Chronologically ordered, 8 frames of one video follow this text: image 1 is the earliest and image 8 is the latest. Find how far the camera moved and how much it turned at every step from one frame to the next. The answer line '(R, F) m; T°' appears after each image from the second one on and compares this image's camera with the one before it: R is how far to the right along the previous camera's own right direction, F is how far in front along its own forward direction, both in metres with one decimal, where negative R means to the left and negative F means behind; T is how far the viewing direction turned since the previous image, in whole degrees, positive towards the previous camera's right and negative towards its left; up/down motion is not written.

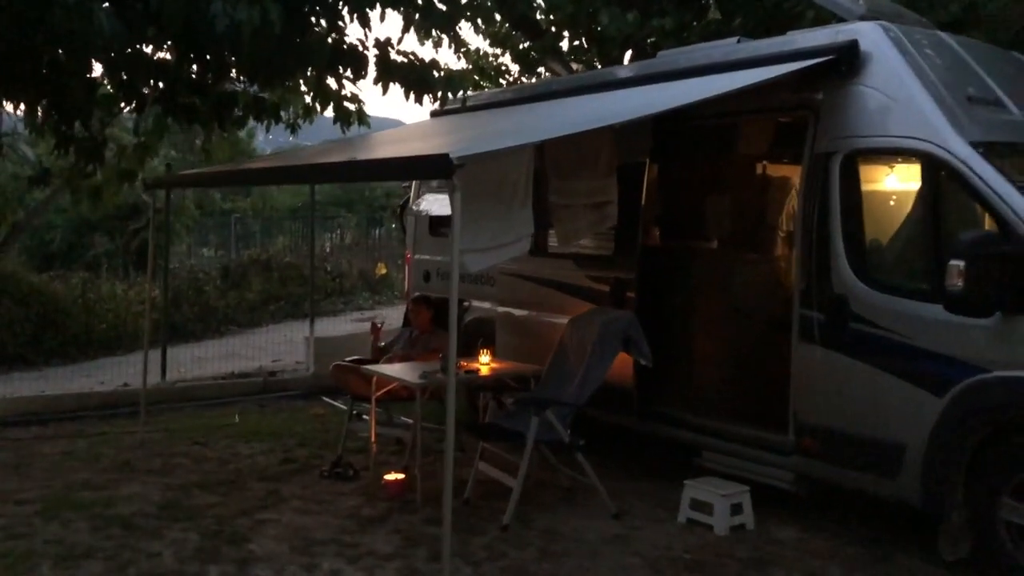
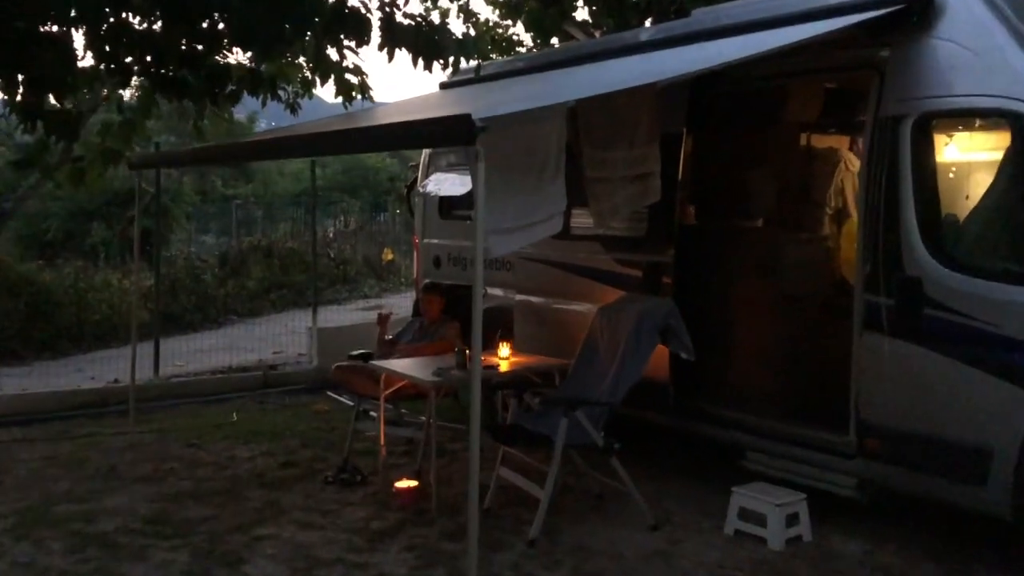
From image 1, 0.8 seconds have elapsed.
(-0.1, +0.7) m; 0°
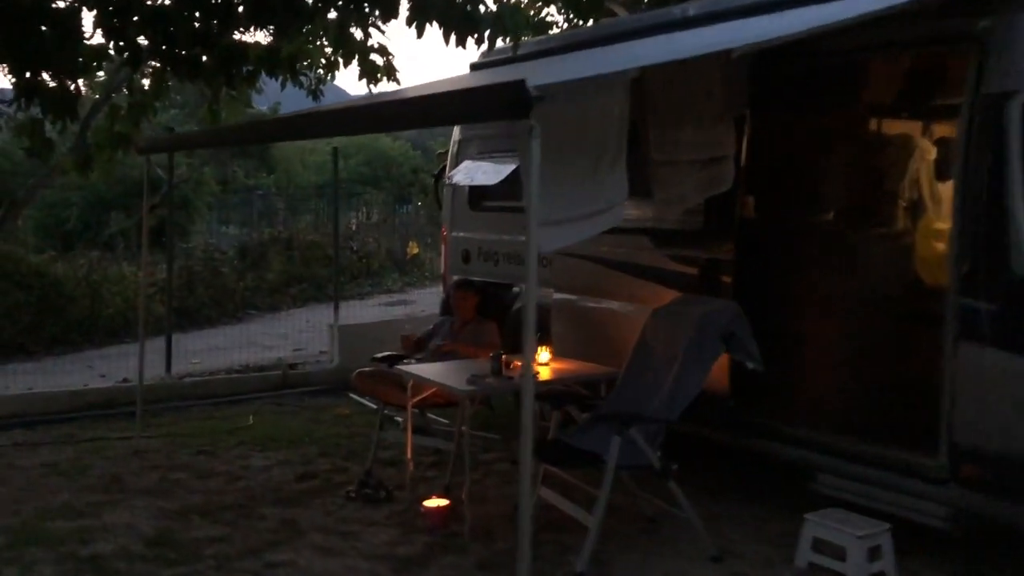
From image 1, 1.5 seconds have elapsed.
(-0.1, +0.6) m; -1°
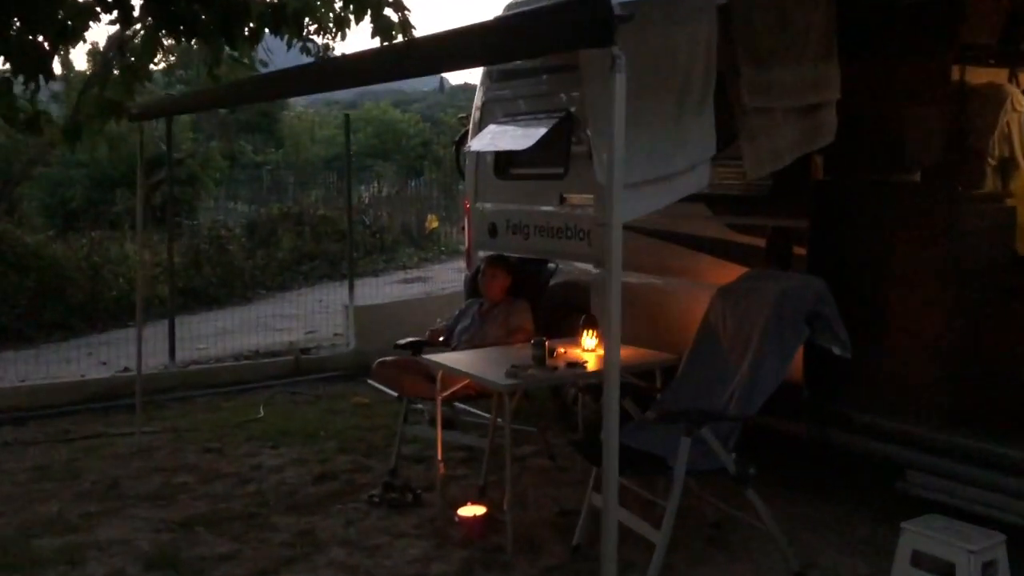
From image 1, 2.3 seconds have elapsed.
(-0.2, +0.7) m; -1°
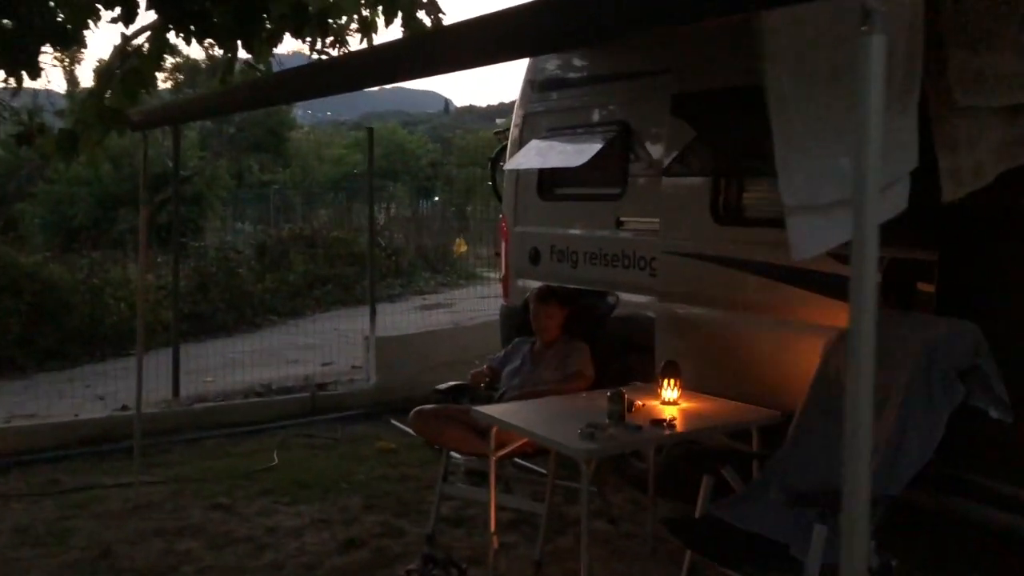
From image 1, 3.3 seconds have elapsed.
(-0.3, +0.8) m; 0°
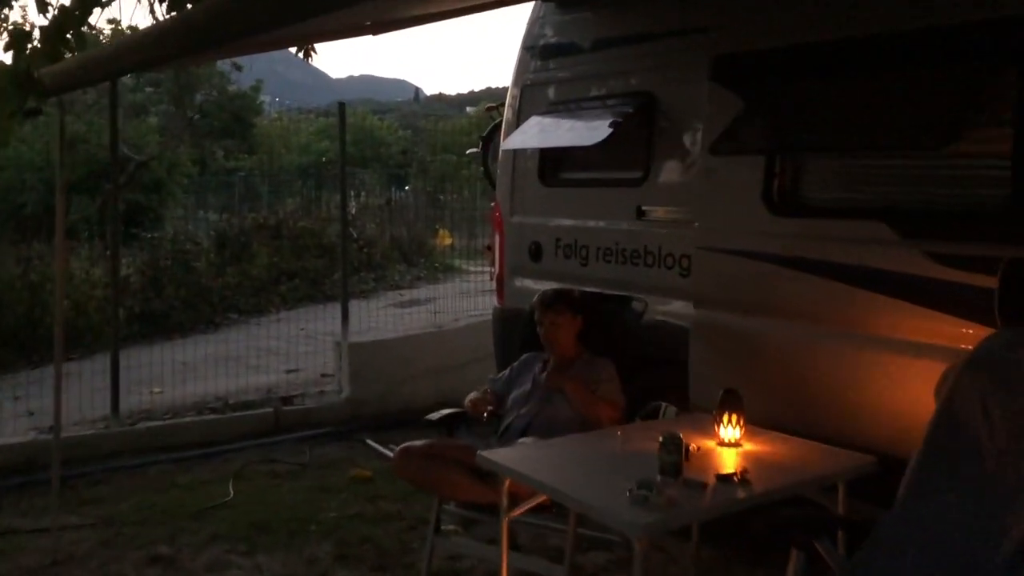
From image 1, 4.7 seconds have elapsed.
(-0.2, +1.0) m; +2°
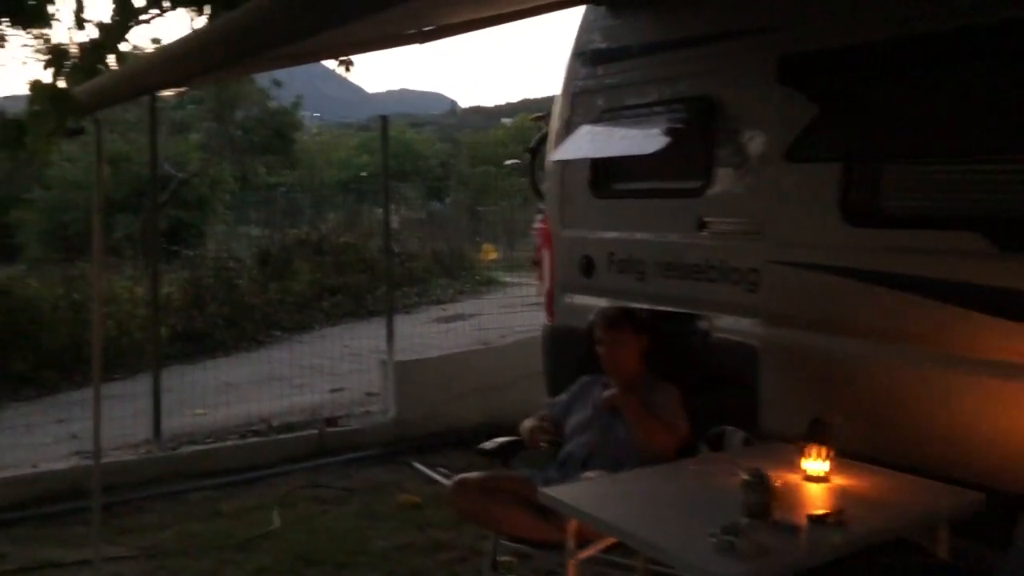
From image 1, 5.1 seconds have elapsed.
(-0.1, +0.3) m; -2°
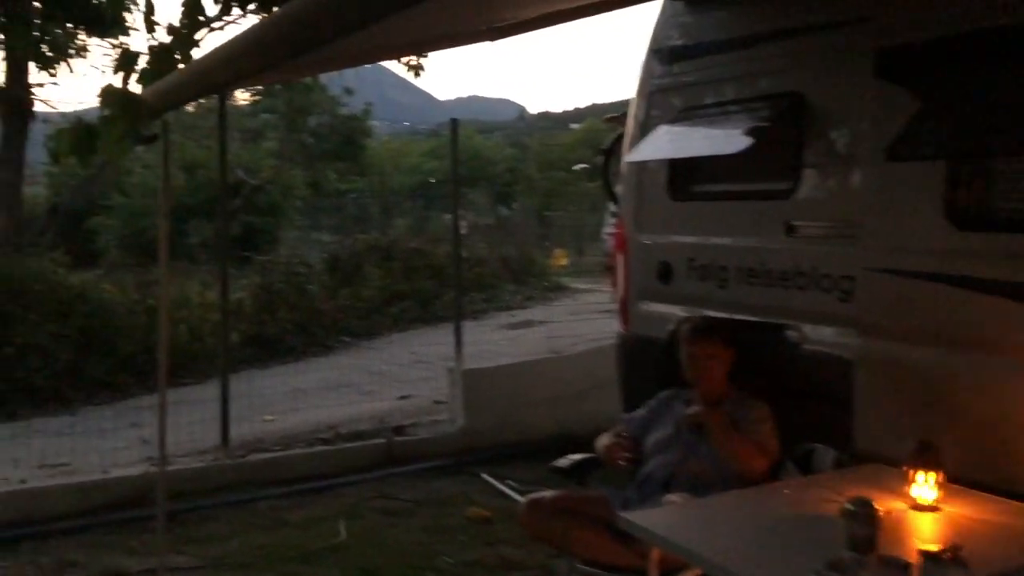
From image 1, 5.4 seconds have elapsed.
(0.0, +0.2) m; -4°
